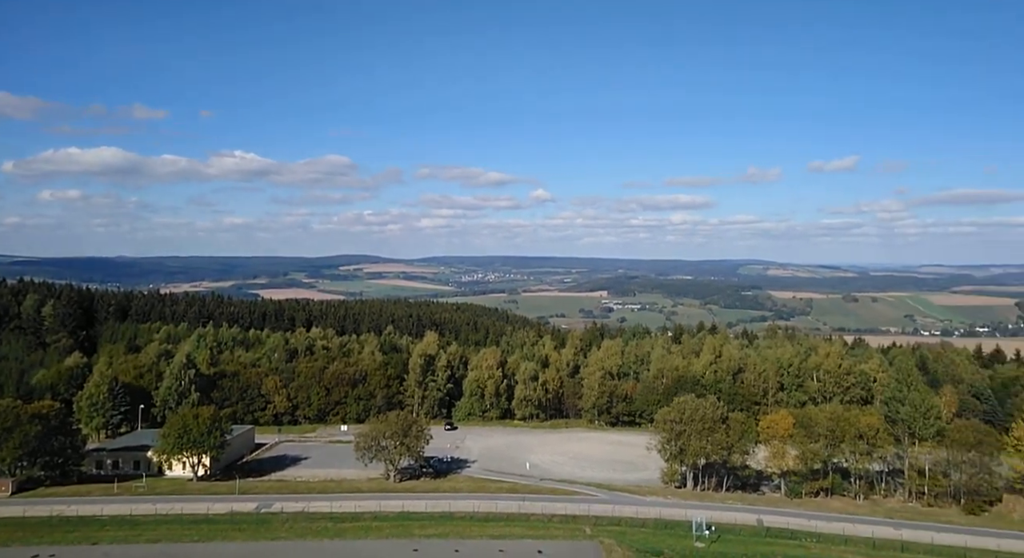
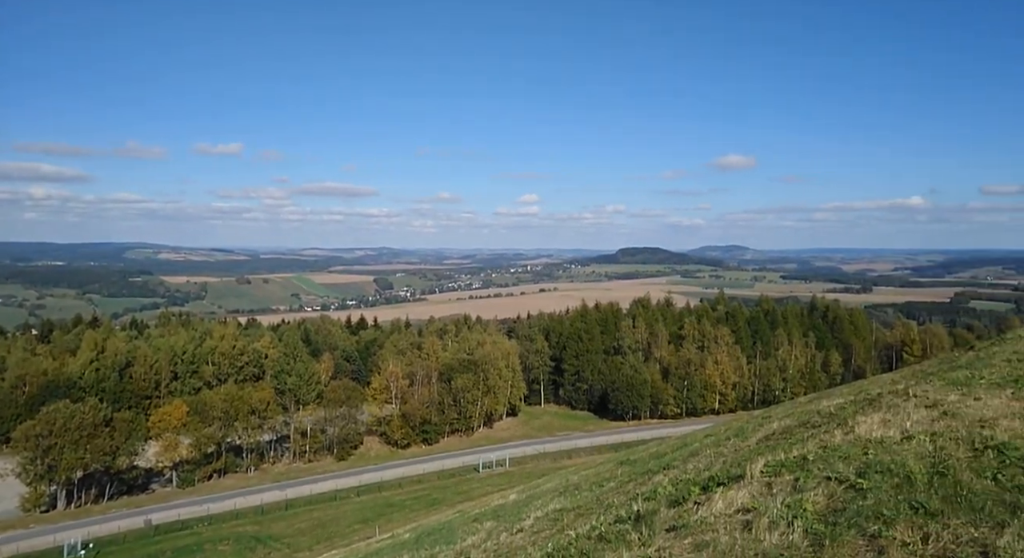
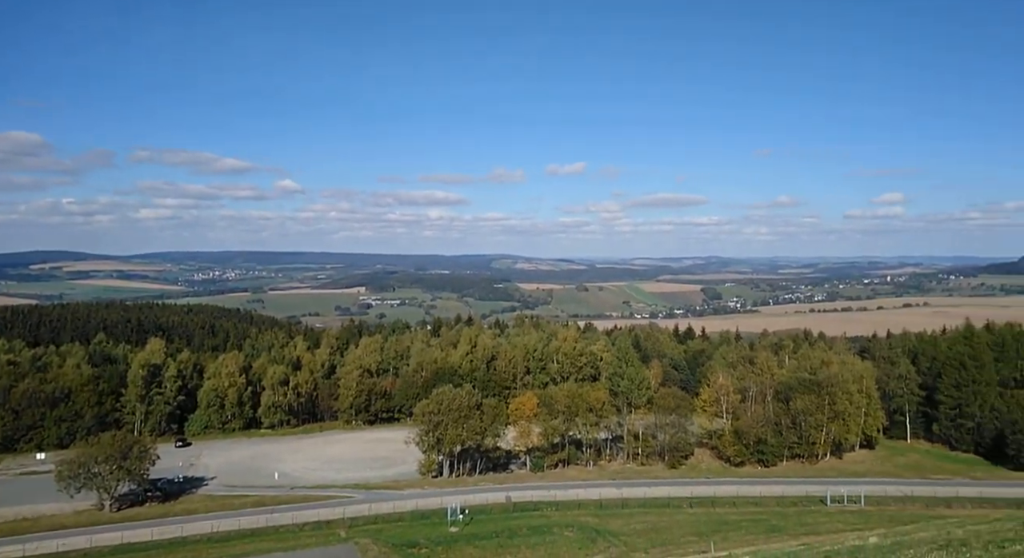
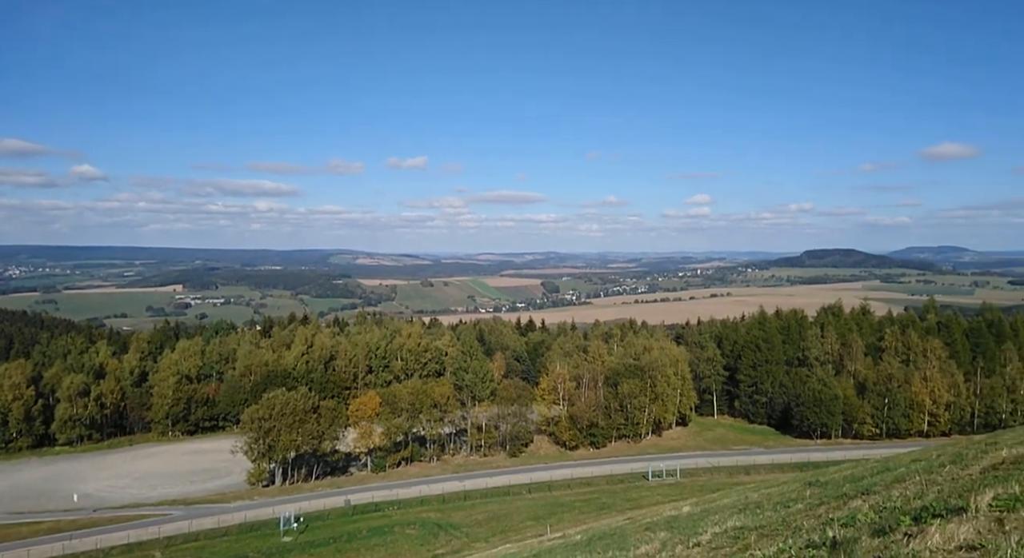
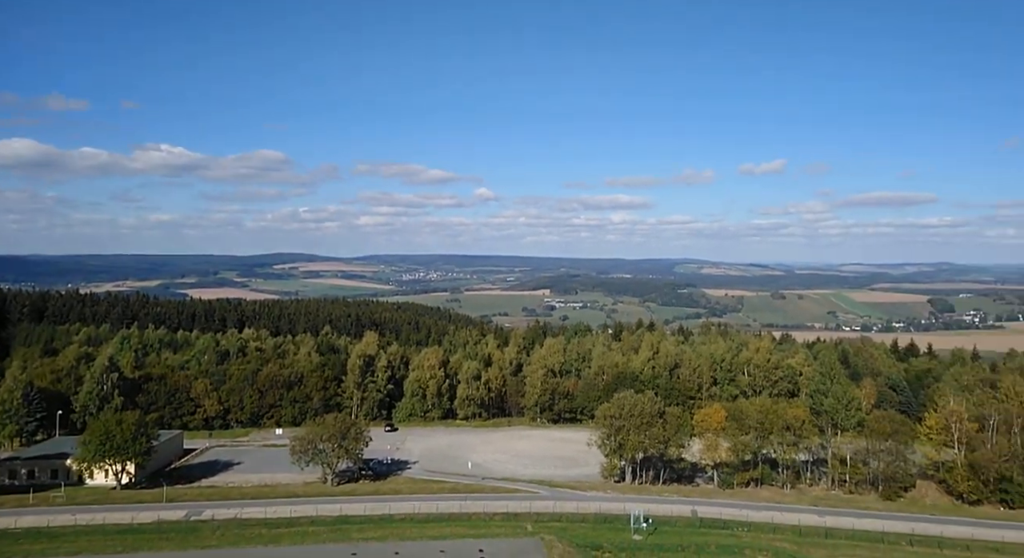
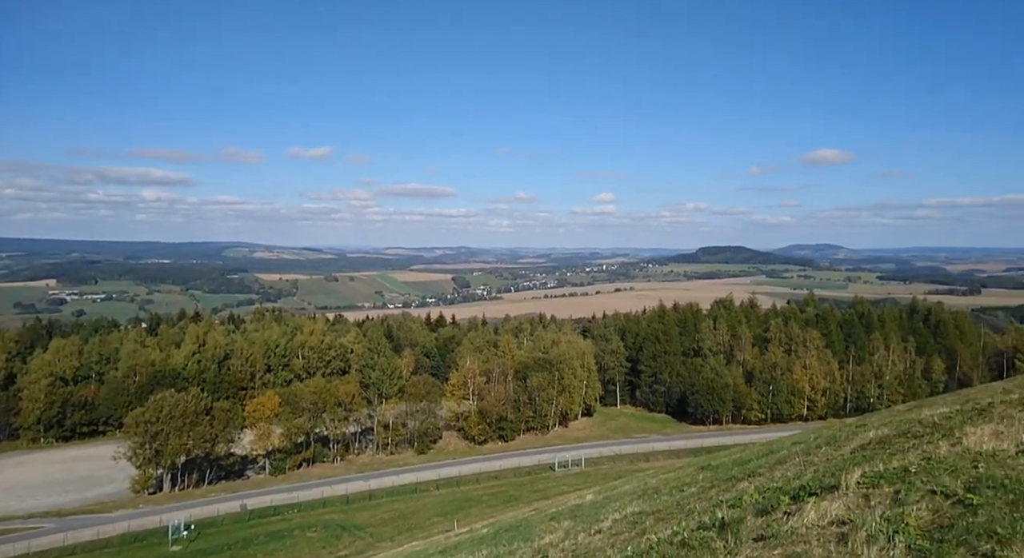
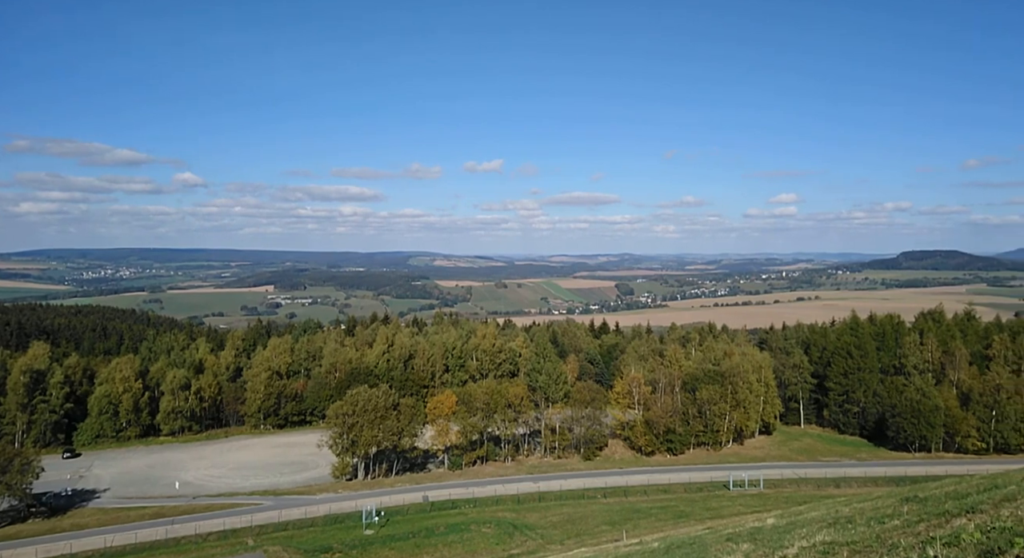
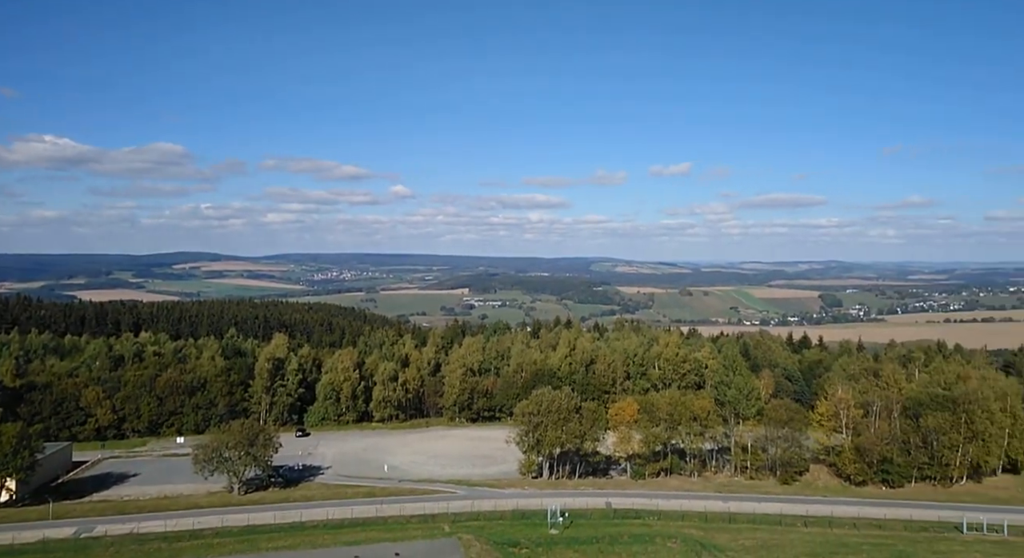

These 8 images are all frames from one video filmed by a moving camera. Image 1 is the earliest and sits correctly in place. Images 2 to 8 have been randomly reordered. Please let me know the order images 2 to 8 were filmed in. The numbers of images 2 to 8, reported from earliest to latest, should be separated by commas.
5, 8, 3, 7, 4, 6, 2
